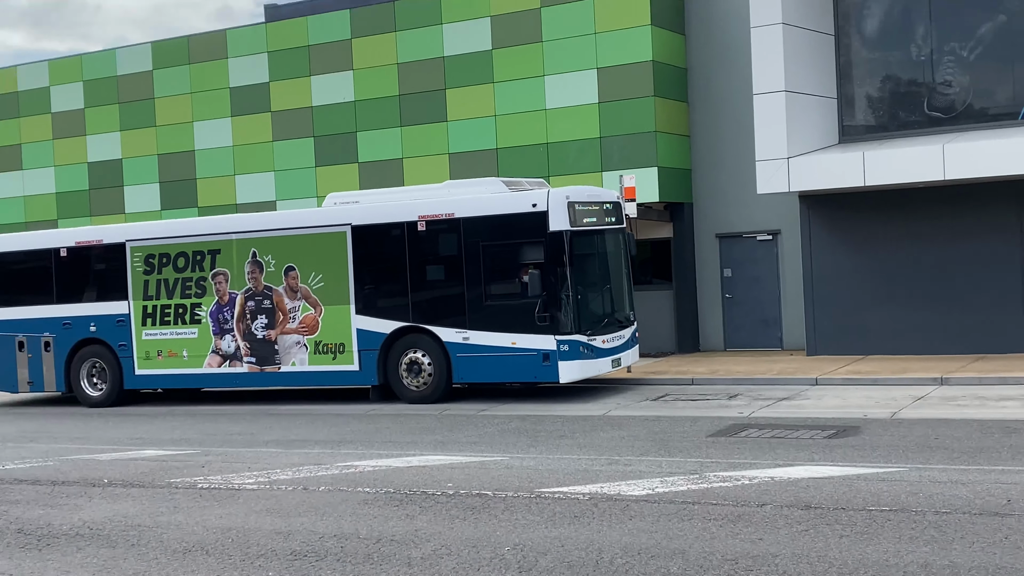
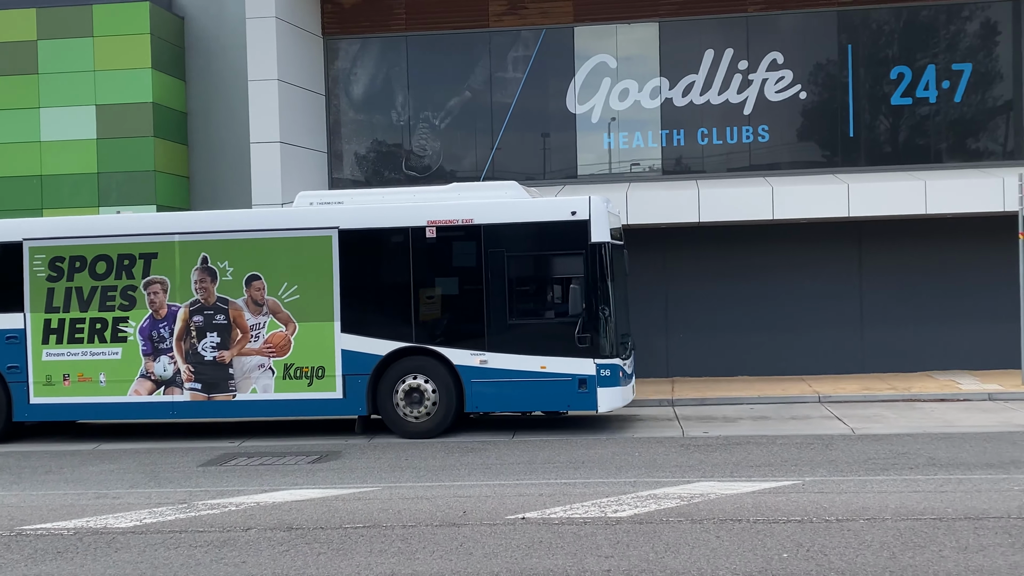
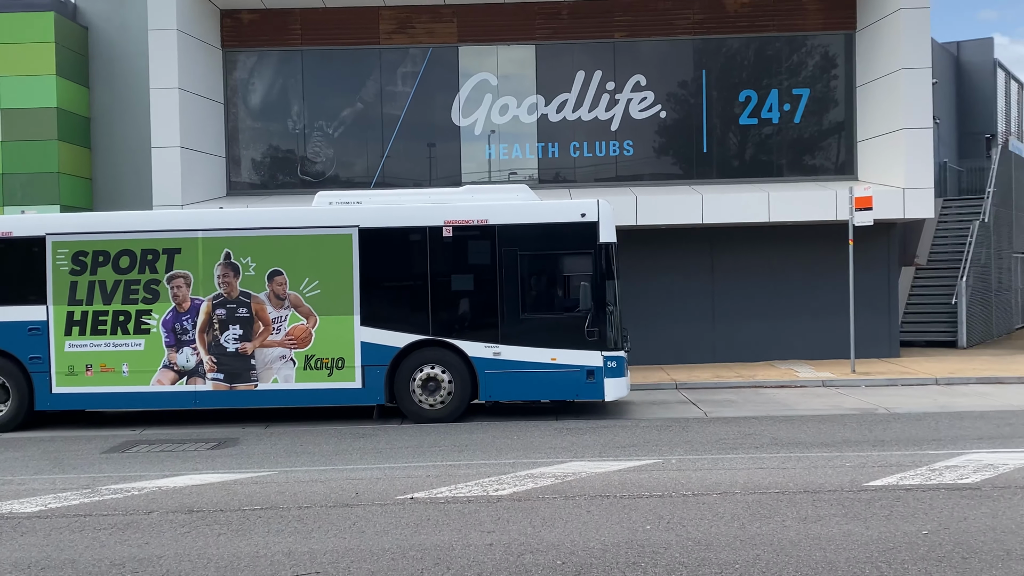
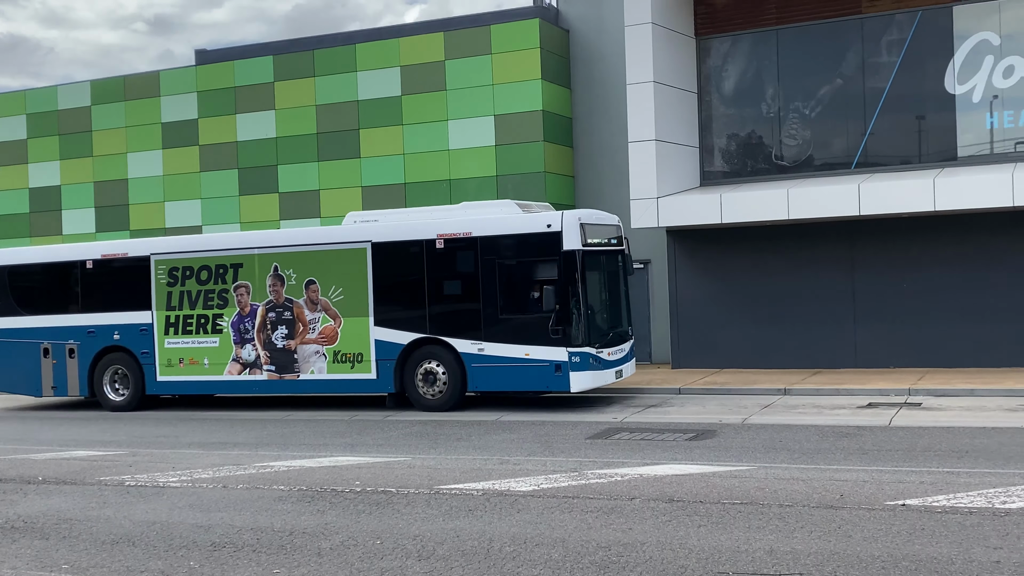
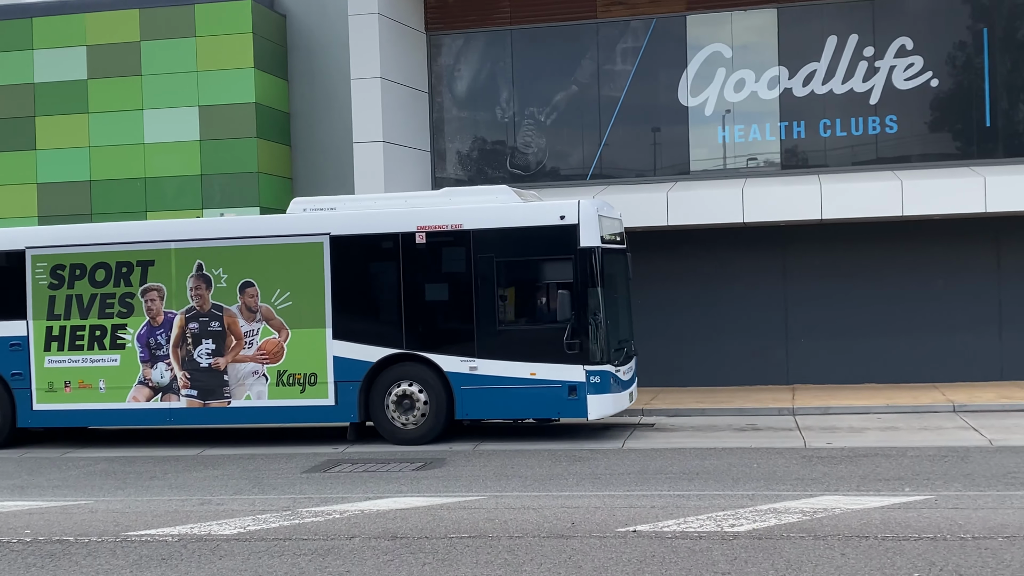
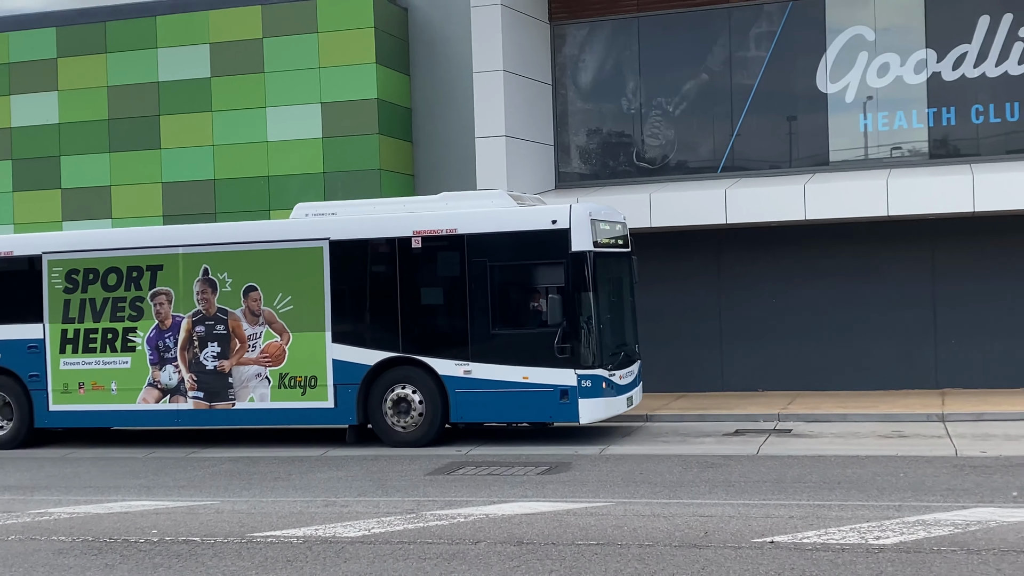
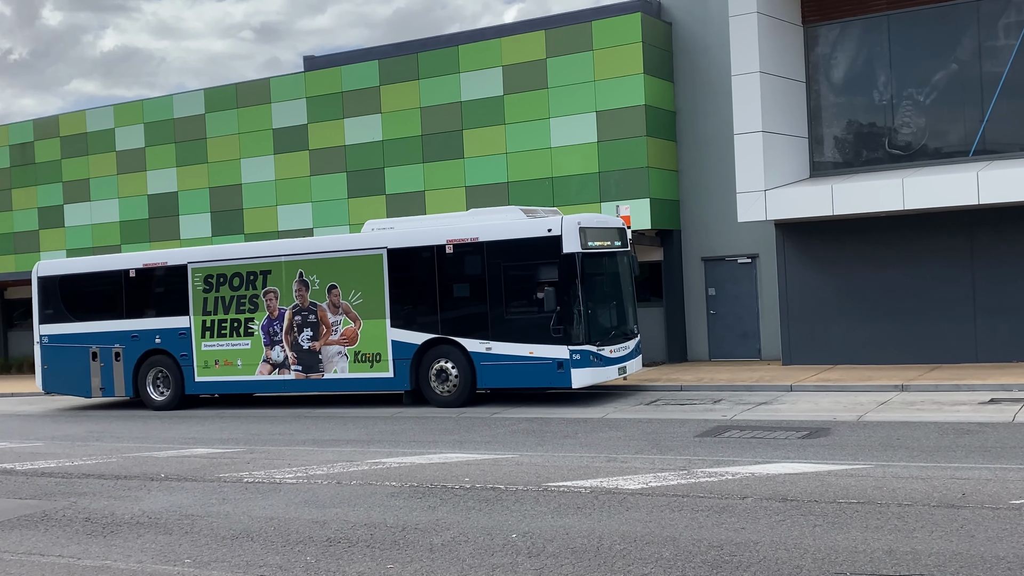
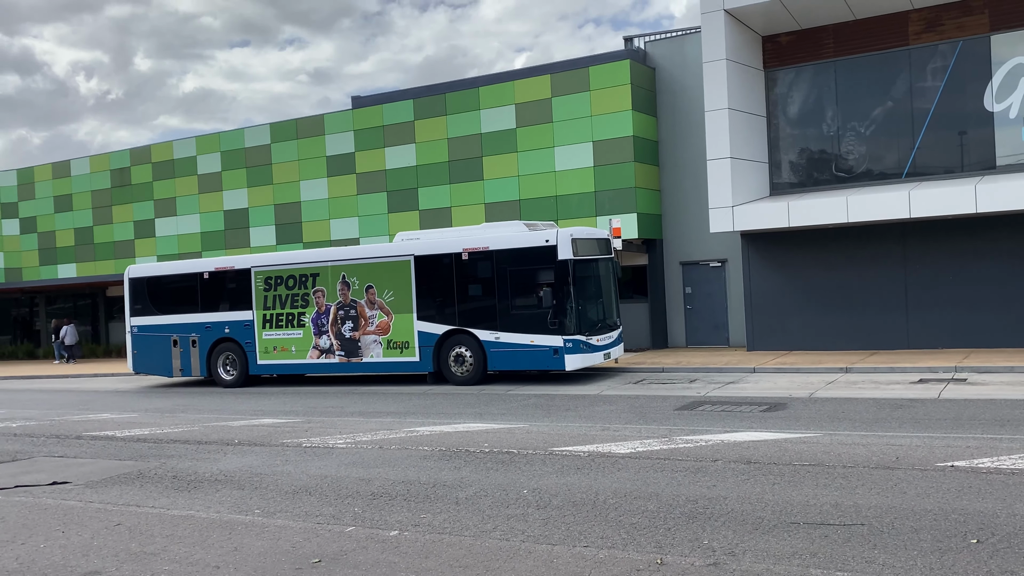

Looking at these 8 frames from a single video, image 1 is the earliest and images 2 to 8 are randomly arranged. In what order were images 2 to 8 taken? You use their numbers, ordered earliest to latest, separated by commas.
8, 7, 4, 6, 5, 2, 3
